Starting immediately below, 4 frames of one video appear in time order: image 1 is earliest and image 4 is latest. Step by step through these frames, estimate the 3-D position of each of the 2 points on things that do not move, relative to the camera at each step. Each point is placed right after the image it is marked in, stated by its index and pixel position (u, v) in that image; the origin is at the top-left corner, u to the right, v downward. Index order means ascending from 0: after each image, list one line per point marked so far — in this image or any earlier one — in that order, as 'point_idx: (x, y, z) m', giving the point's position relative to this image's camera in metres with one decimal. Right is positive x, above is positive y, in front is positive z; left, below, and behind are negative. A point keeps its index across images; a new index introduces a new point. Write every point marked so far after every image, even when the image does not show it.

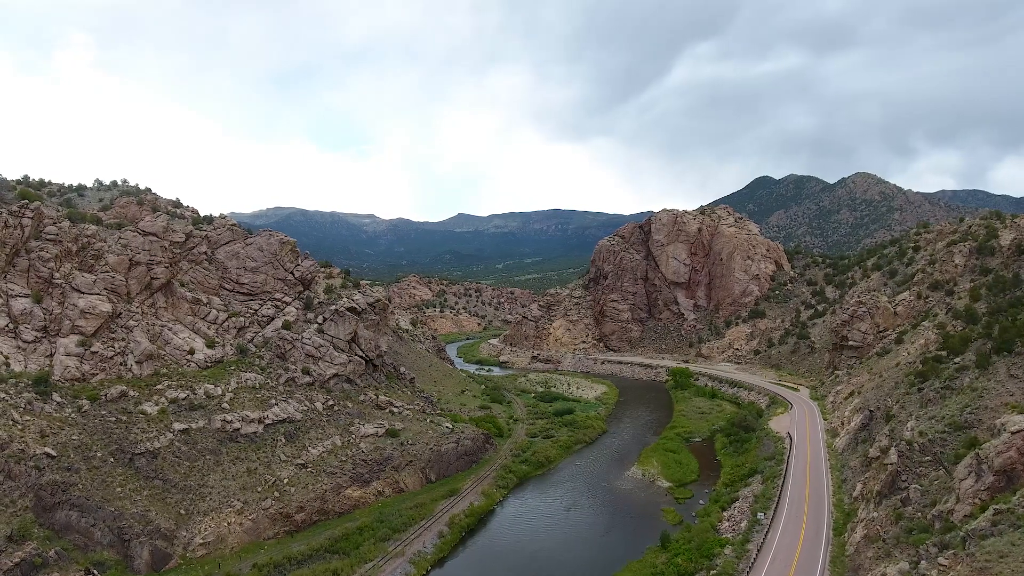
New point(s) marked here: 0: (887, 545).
0: (+13.3, -9.1, +19.3) m
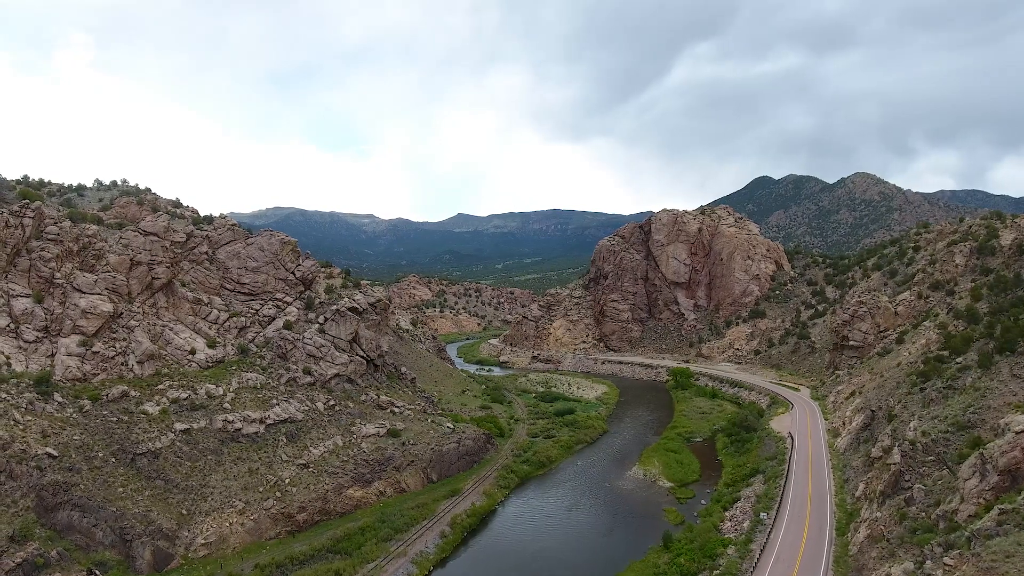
0: (+13.4, -9.1, +19.3) m
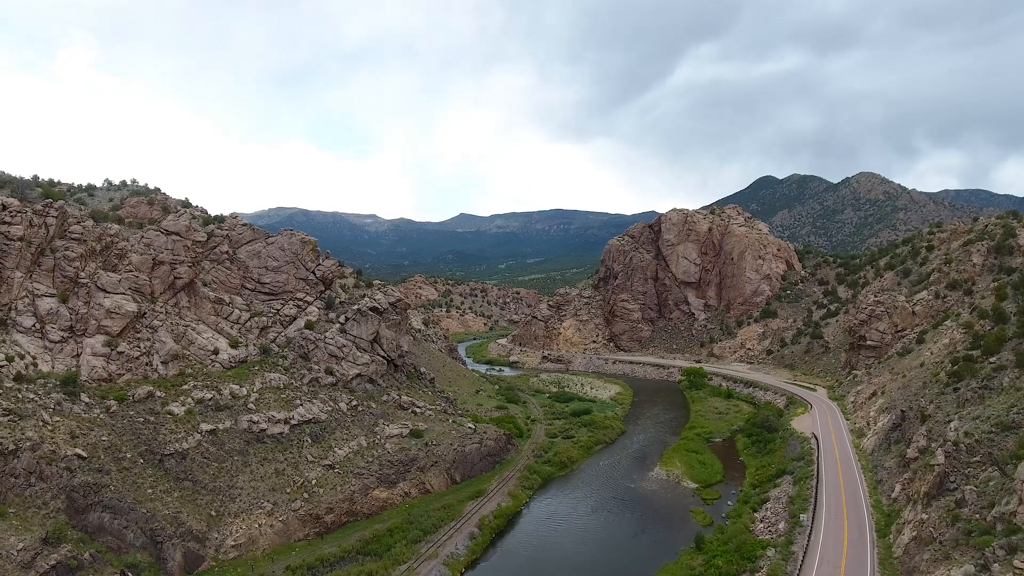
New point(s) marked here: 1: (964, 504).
0: (+15.0, -9.0, +19.0) m
1: (+16.4, -7.9, +20.0) m
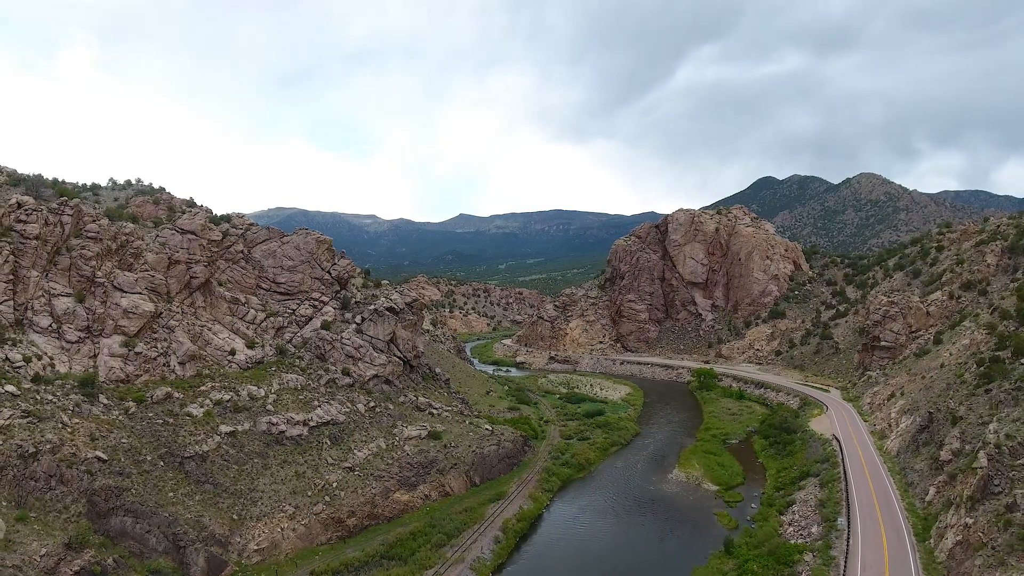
0: (+16.4, -9.0, +18.6) m
1: (+17.8, -7.9, +19.6) m
